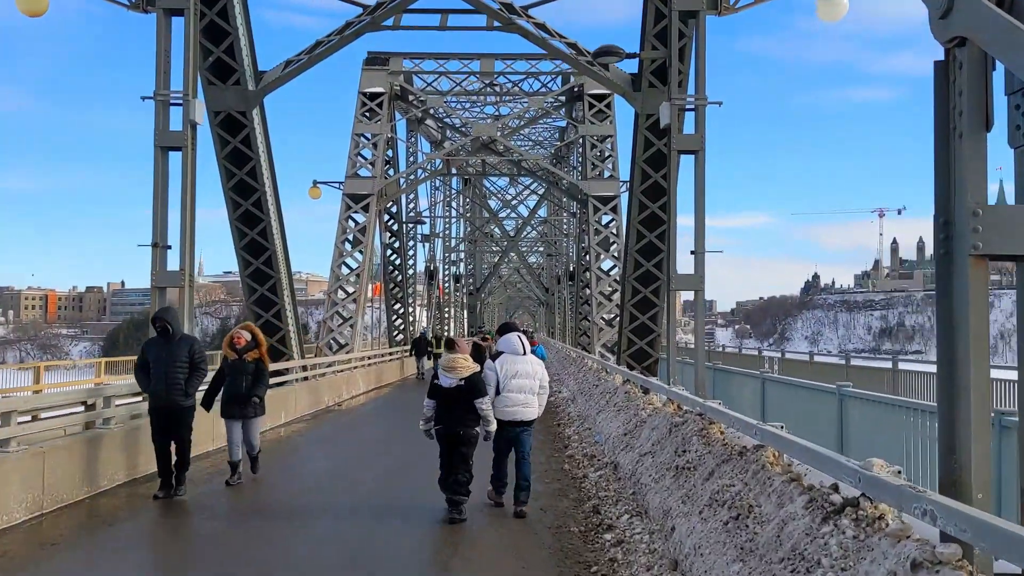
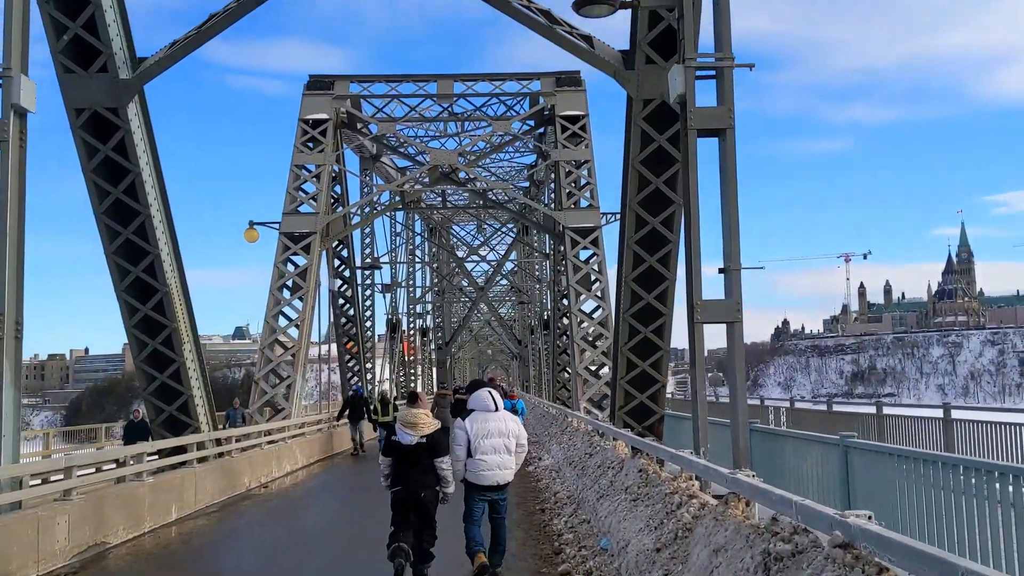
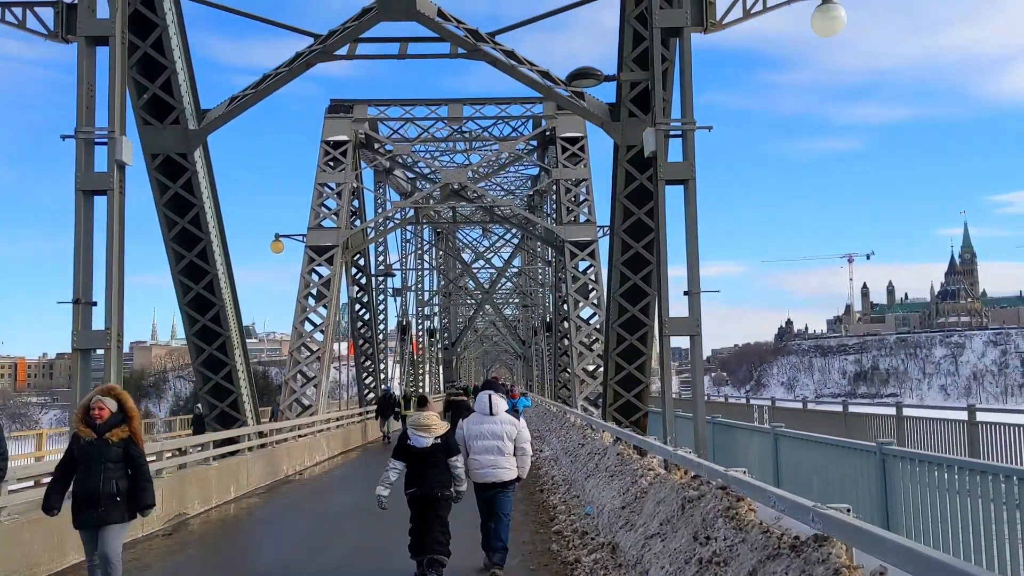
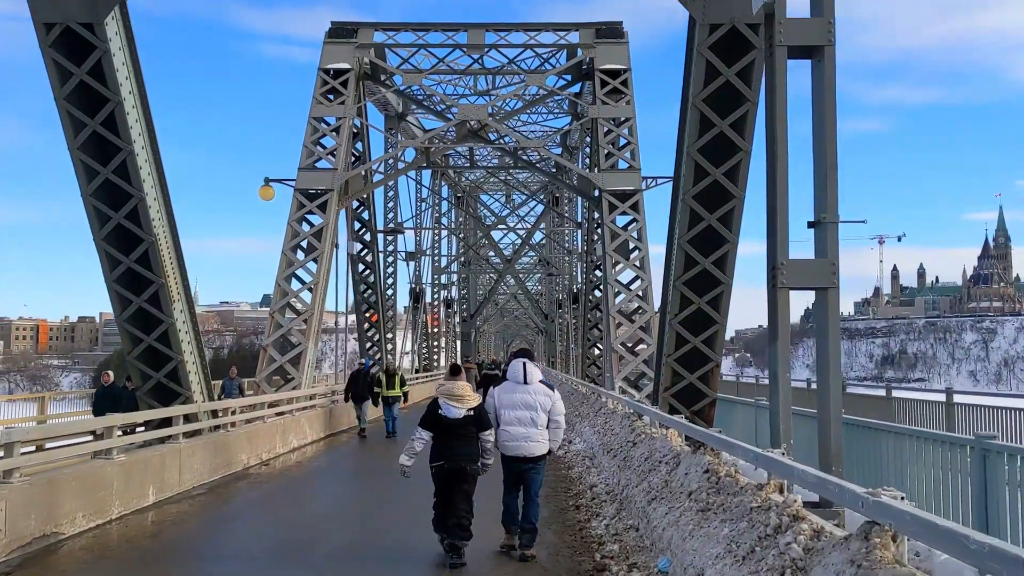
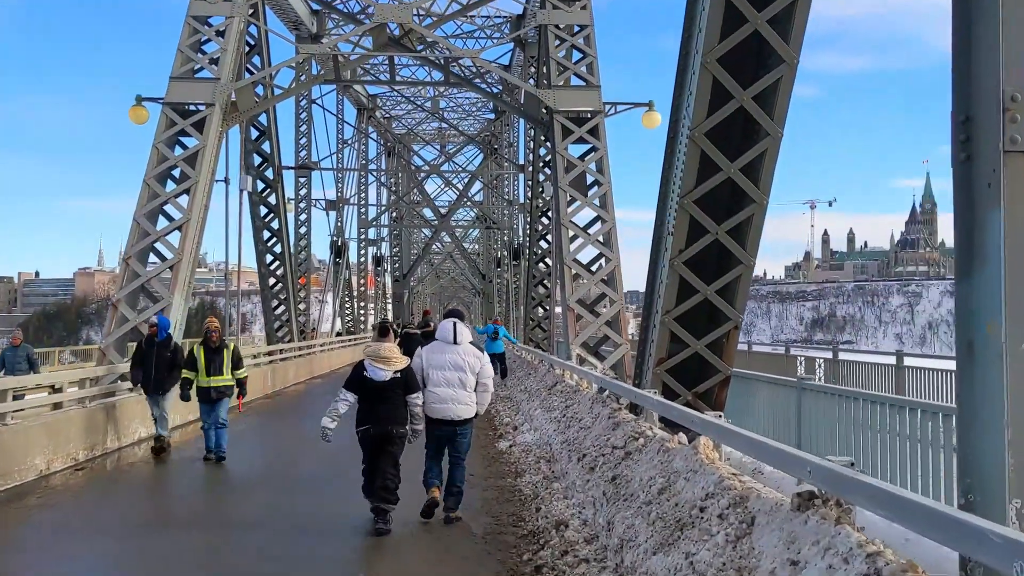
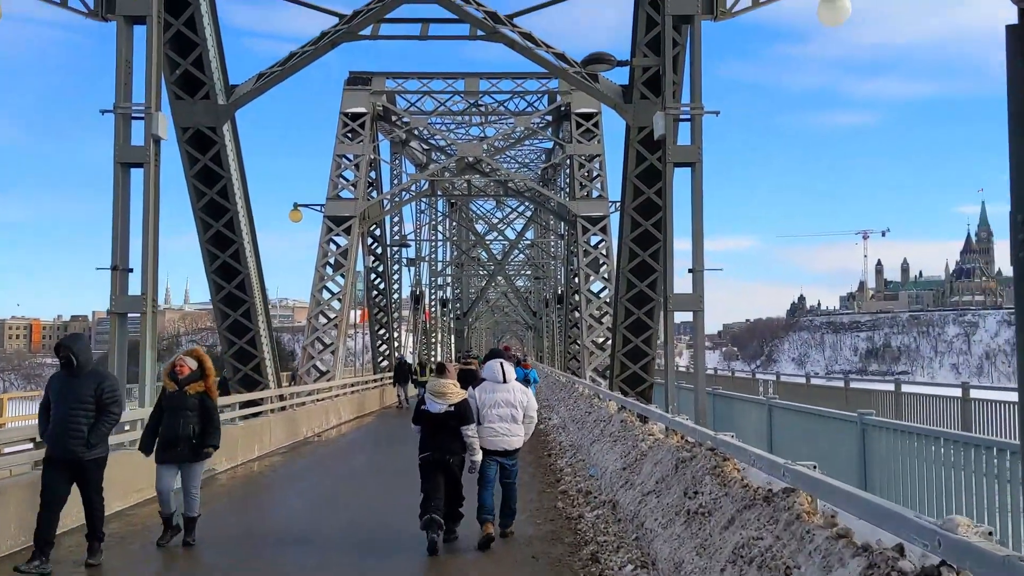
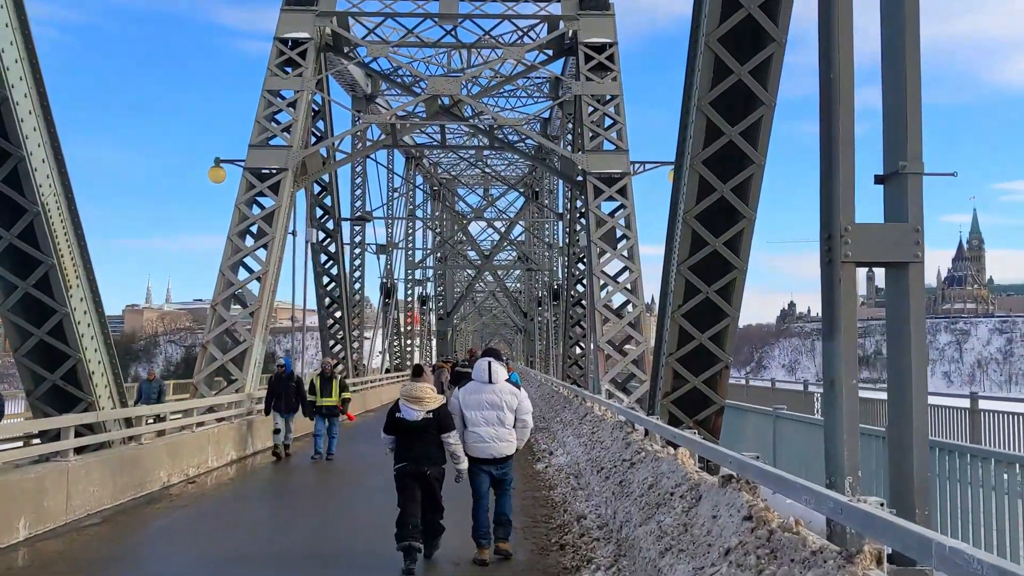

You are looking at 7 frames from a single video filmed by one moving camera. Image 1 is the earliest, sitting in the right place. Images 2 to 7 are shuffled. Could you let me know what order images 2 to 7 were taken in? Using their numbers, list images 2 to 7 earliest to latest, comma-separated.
6, 3, 2, 4, 7, 5
